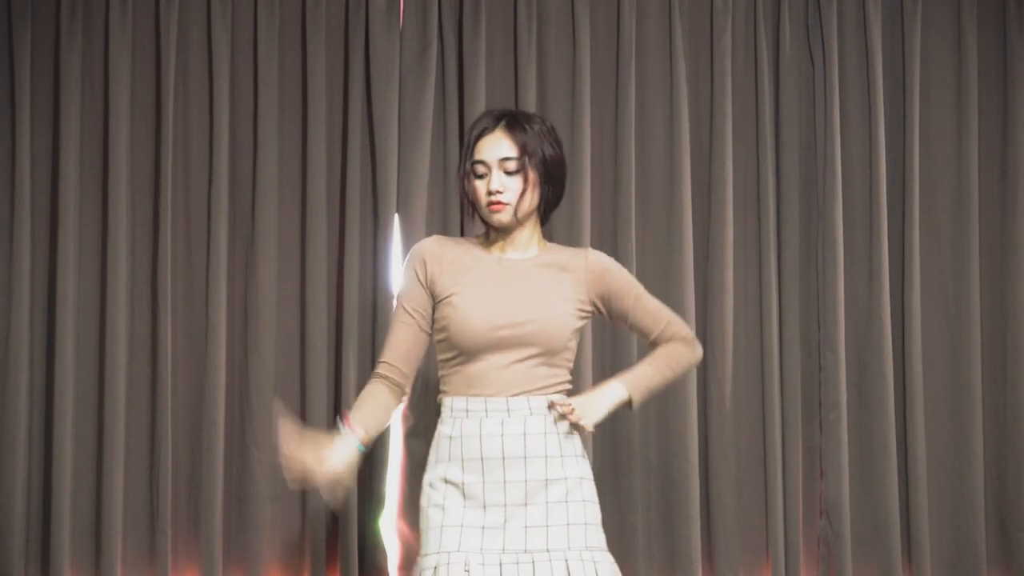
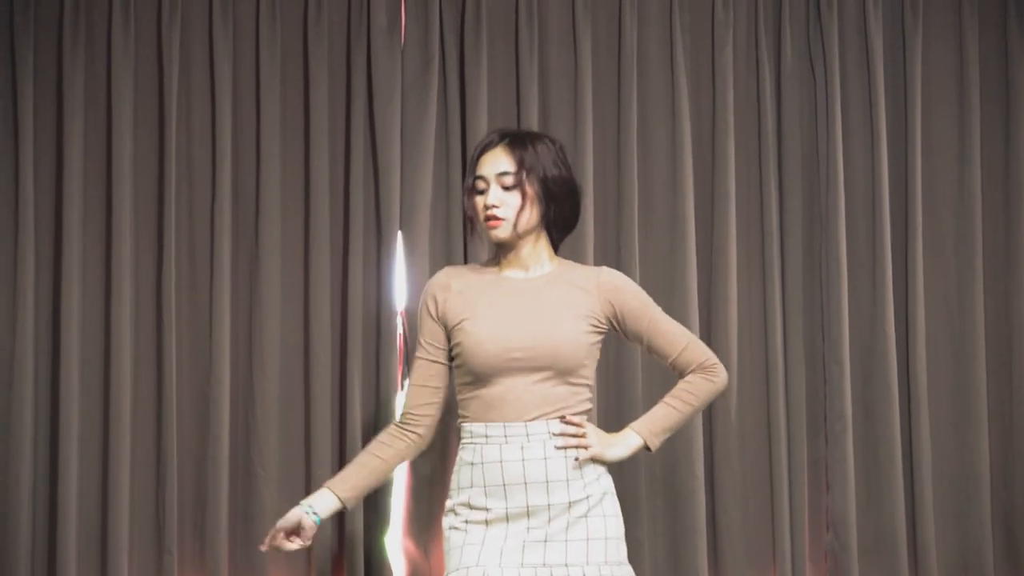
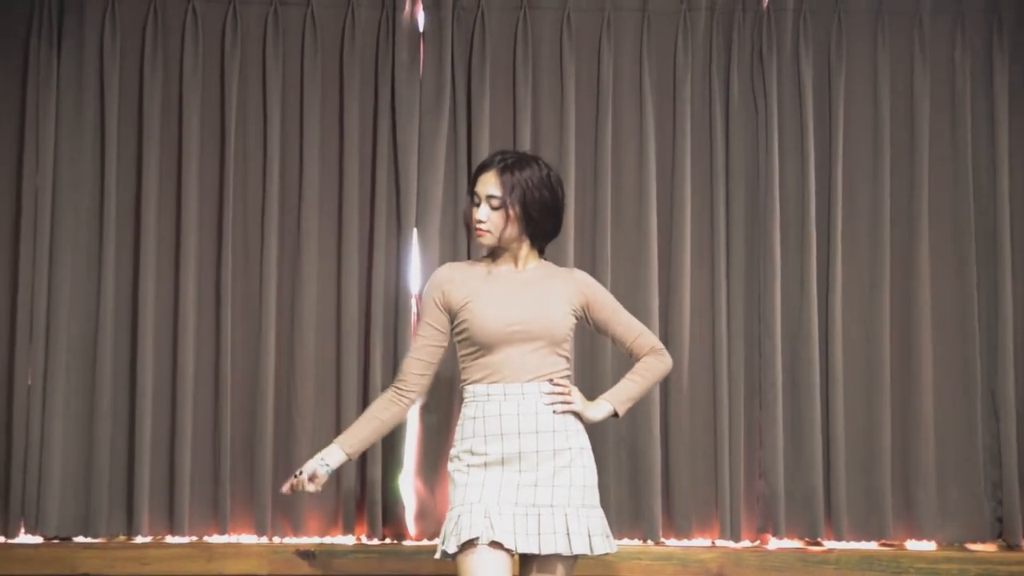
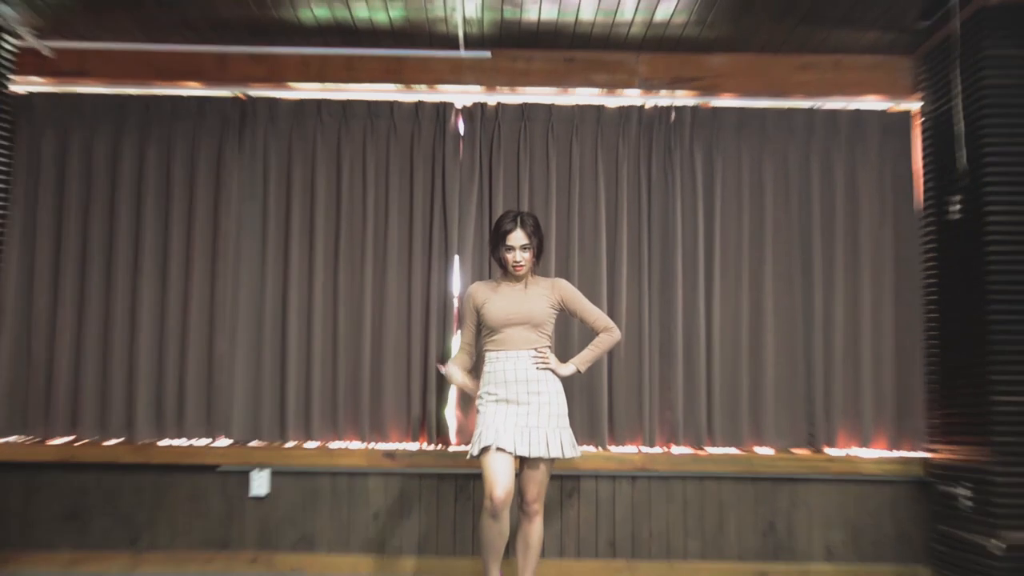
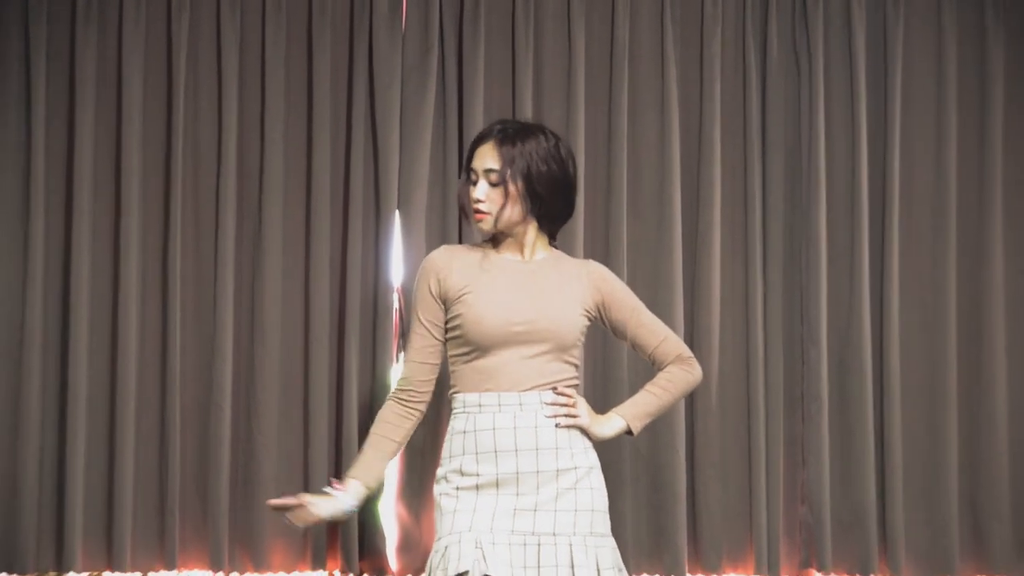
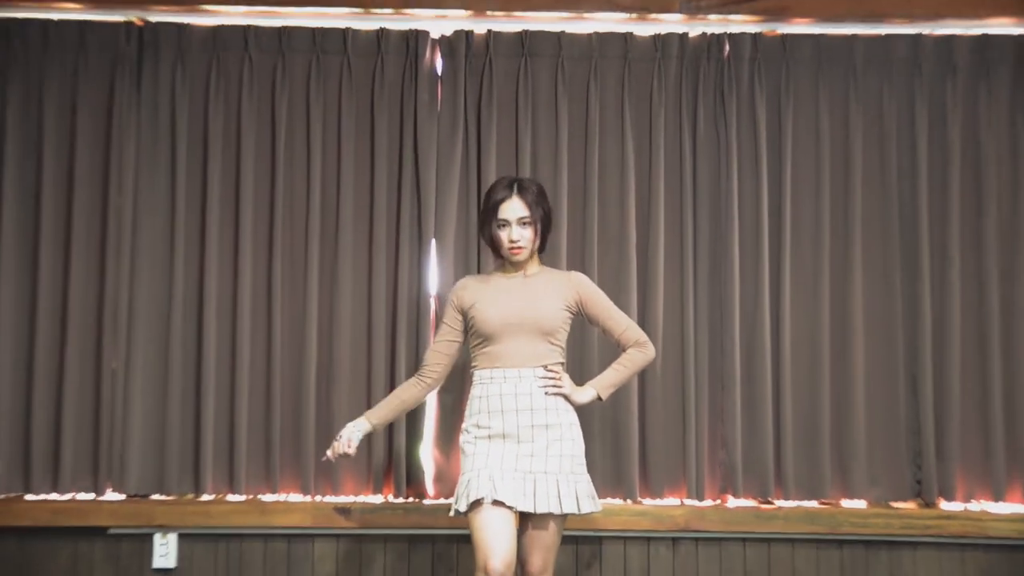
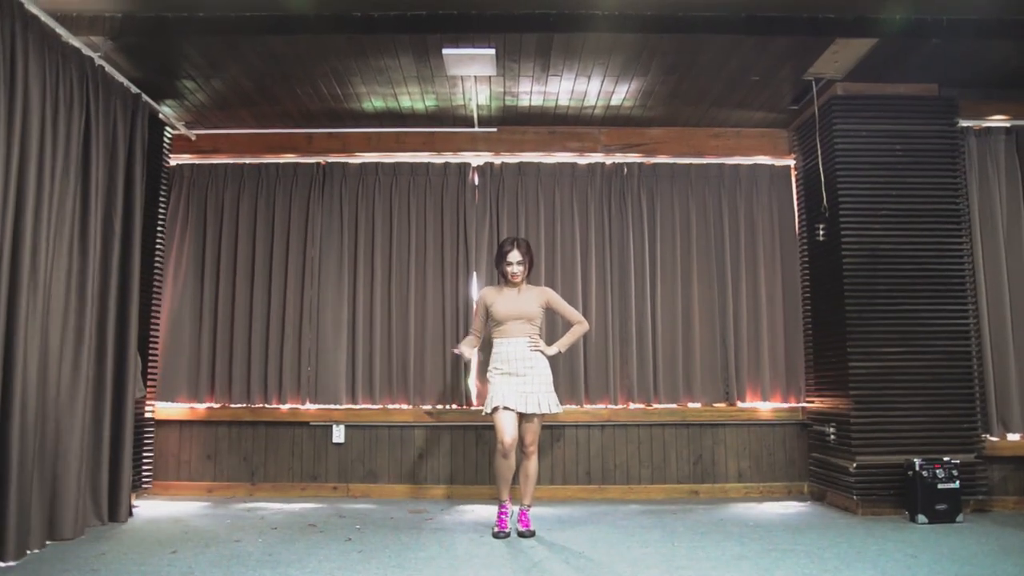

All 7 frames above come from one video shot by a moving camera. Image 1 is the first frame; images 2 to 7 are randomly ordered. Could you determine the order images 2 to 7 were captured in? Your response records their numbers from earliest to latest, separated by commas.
2, 5, 3, 6, 4, 7
